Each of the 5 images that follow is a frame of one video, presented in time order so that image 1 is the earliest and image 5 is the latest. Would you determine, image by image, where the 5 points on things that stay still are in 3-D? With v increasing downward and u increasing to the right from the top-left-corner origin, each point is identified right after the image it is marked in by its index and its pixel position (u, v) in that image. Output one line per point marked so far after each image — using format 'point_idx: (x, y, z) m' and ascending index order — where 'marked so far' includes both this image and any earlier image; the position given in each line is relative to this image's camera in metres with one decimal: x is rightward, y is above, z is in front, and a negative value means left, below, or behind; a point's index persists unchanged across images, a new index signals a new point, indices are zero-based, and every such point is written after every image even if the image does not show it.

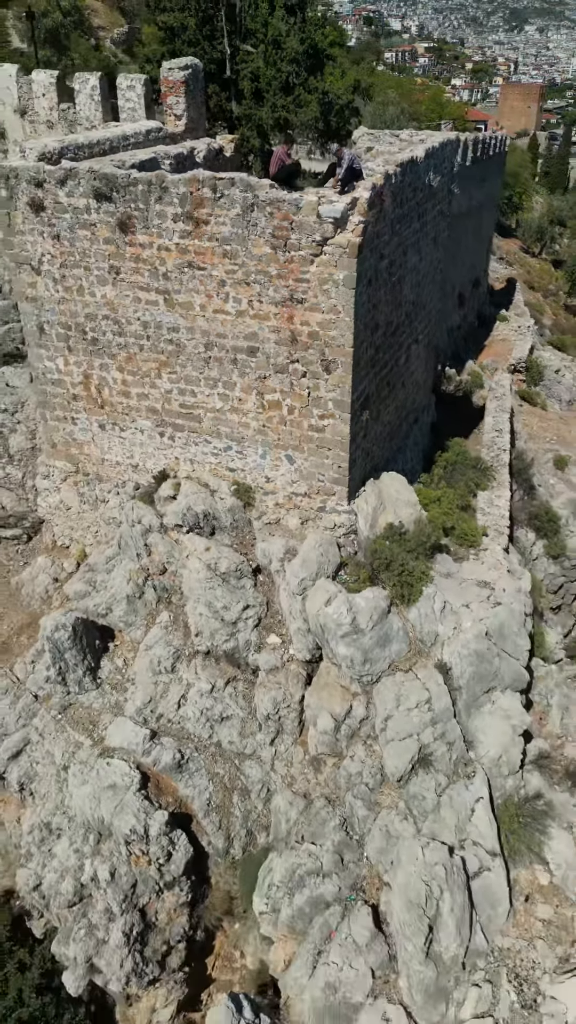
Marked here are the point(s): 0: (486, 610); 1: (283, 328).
0: (+2.0, -1.0, +7.3) m
1: (0.0, +1.7, +6.8) m
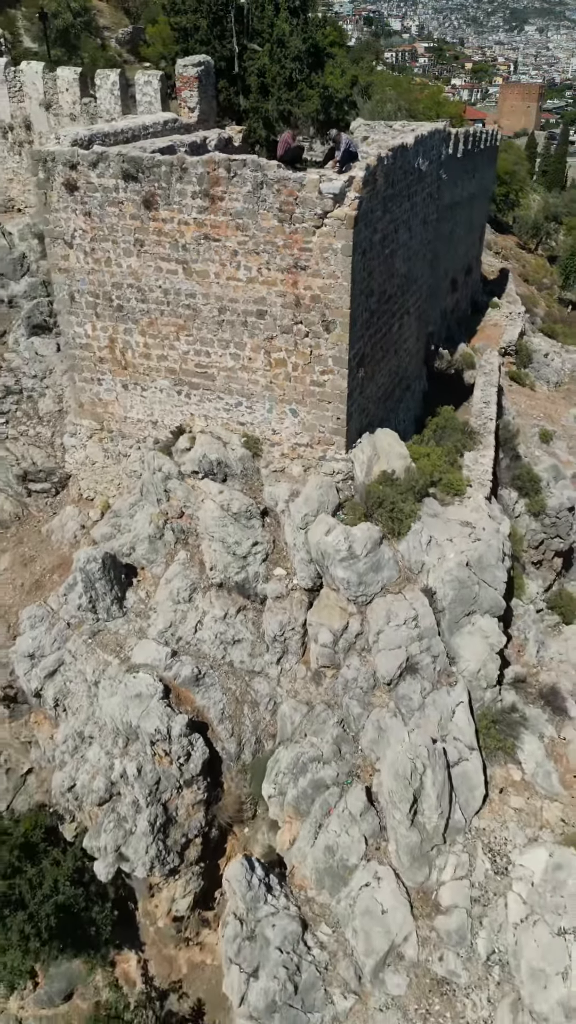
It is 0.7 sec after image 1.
0: (+2.0, -0.4, +8.3) m
1: (0.0, +2.4, +7.8) m
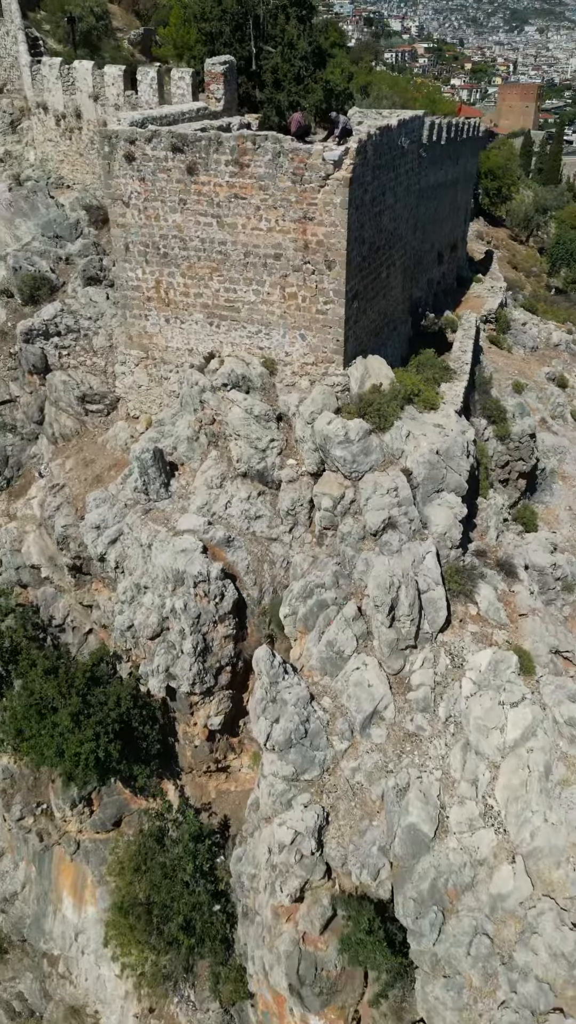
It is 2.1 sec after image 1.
0: (+2.2, +1.1, +10.6) m
1: (+0.2, +3.8, +10.1) m
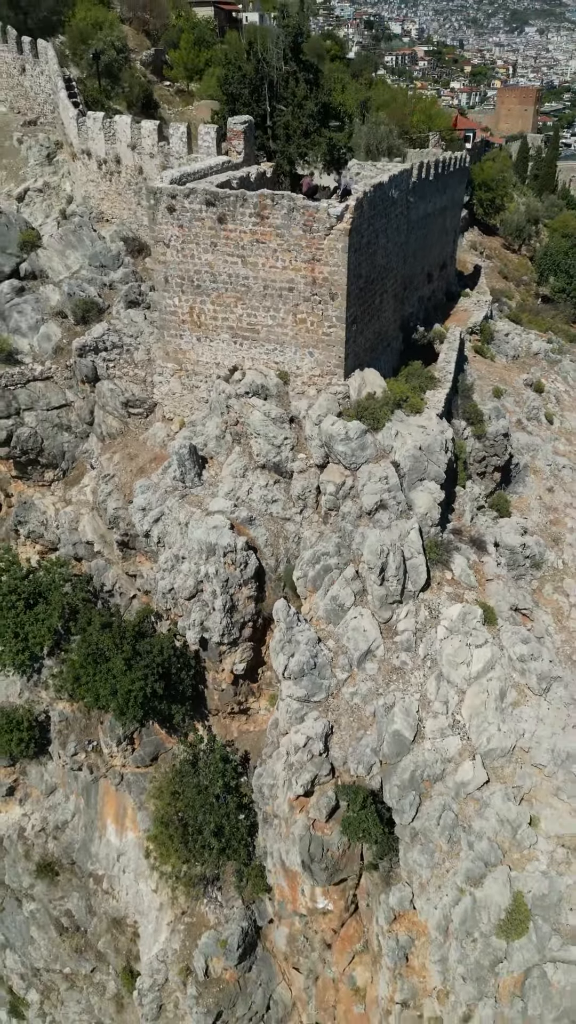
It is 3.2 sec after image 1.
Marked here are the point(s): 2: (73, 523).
0: (+2.4, +1.4, +13.1) m
1: (+0.4, +4.1, +12.6) m
2: (-4.4, -0.2, +15.2) m
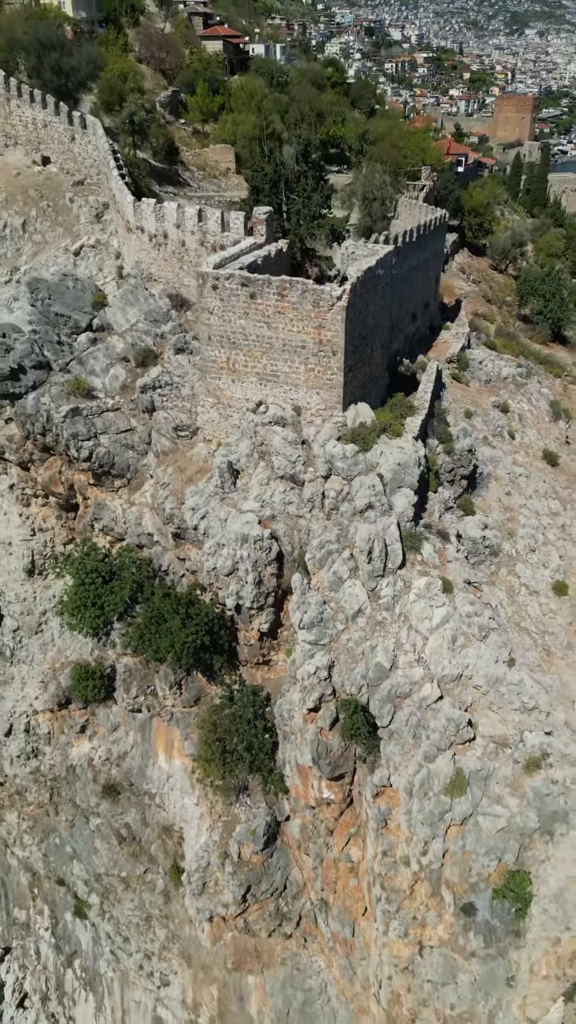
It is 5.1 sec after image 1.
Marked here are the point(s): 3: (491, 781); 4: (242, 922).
0: (+2.7, +1.4, +17.6) m
1: (+0.7, +4.1, +17.1) m
2: (-4.1, -0.2, +19.7) m
3: (+4.1, -5.5, +14.8) m
4: (-1.2, -10.7, +18.9) m
